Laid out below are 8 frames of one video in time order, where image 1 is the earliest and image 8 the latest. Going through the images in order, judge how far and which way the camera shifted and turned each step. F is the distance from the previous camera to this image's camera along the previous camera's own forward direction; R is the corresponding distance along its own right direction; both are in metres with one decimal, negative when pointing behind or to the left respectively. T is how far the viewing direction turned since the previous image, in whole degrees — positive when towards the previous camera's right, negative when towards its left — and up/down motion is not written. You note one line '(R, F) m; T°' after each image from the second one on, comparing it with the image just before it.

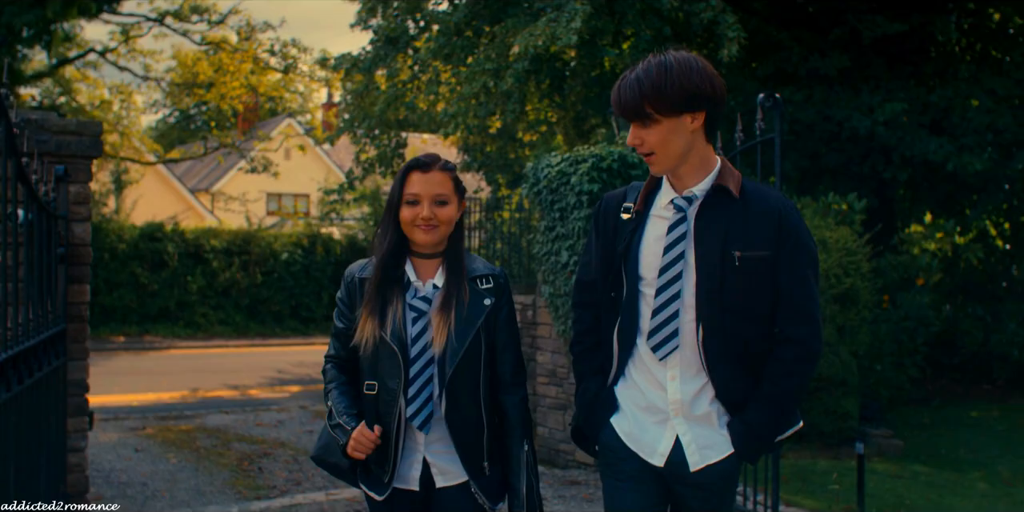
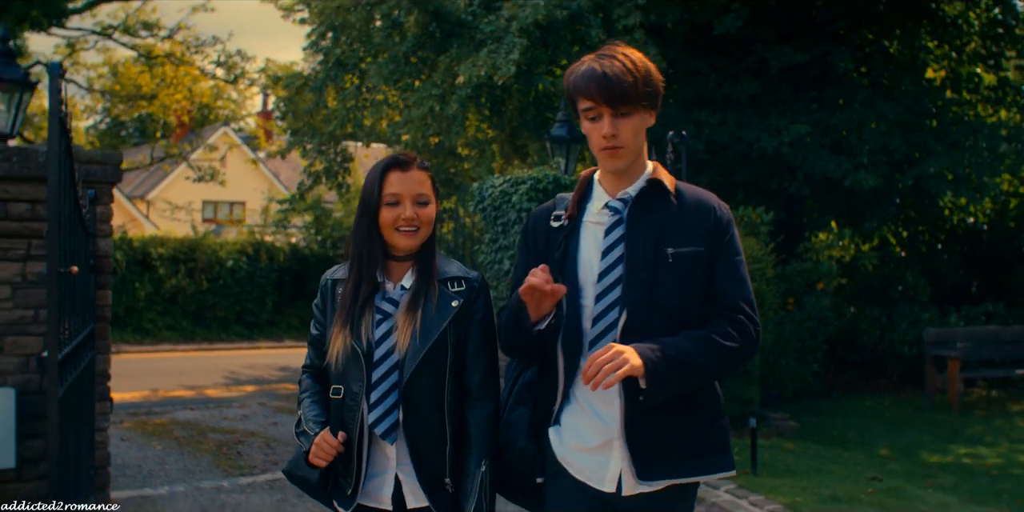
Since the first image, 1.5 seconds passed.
(-0.1, -1.1) m; +4°
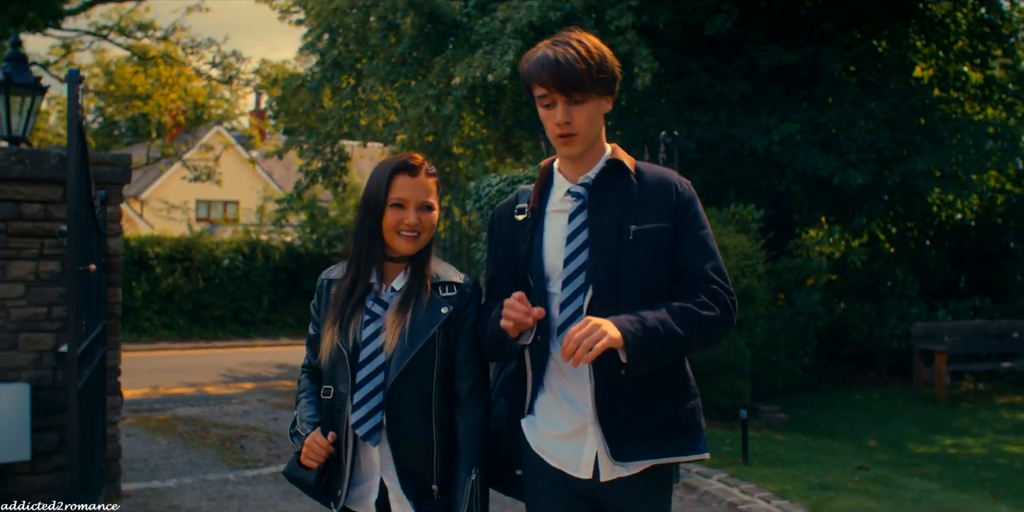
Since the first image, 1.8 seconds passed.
(0.0, -0.2) m; 0°
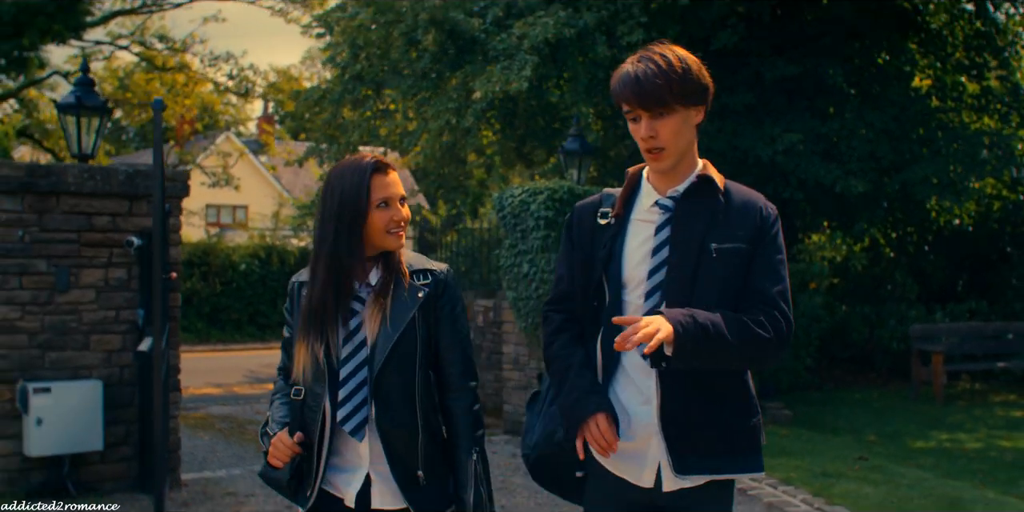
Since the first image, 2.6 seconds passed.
(-0.2, -0.6) m; 0°
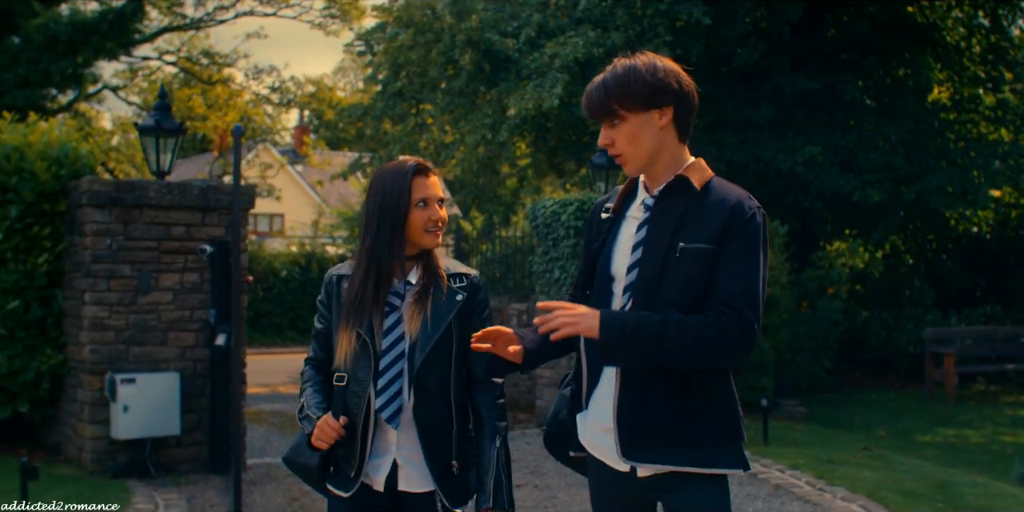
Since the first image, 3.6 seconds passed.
(0.0, -0.8) m; -2°
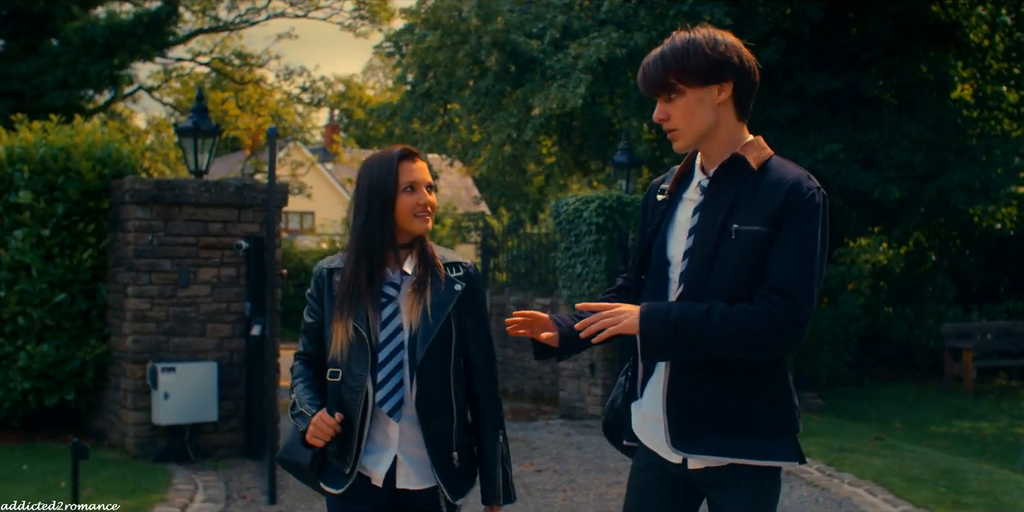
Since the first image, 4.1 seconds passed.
(+0.1, -0.3) m; -2°
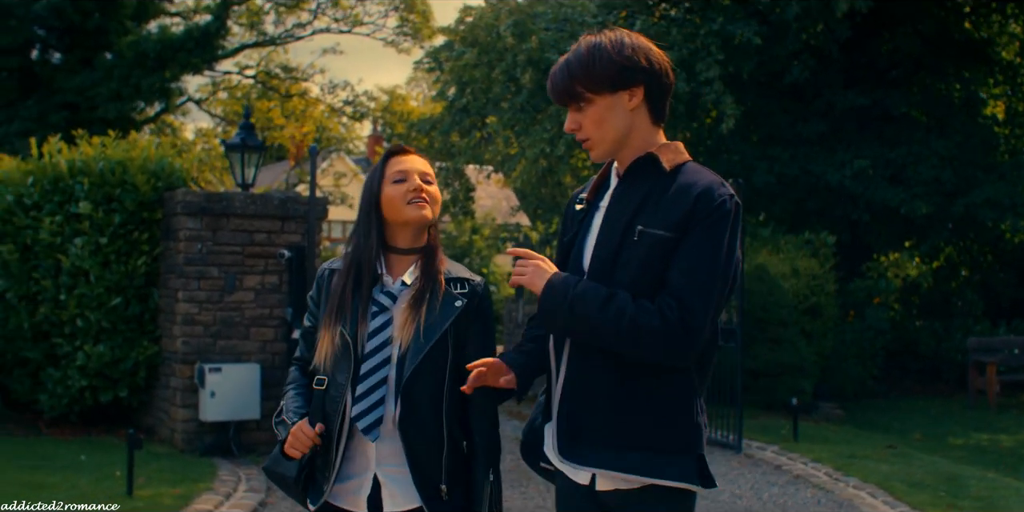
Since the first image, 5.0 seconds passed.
(+0.1, -0.4) m; -2°
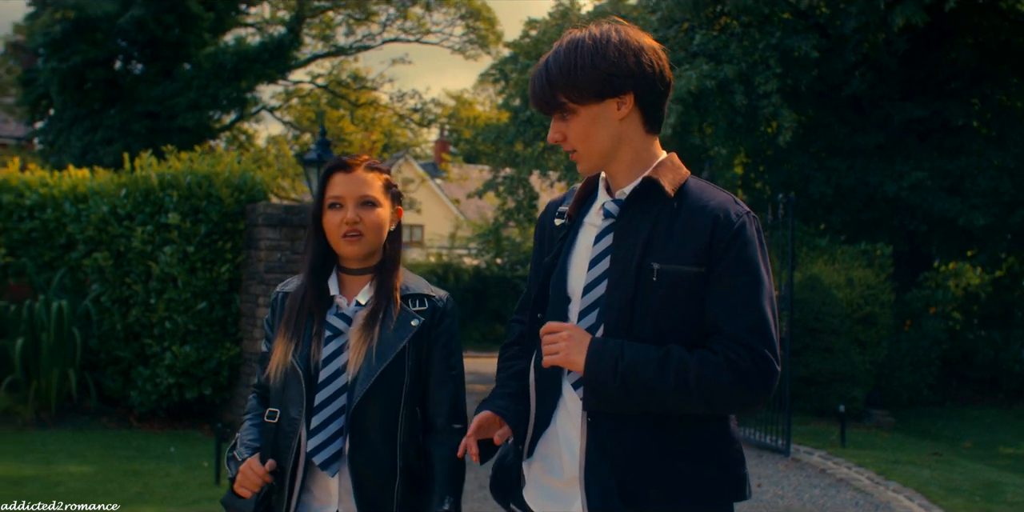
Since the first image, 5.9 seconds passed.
(+0.1, -0.5) m; -3°
